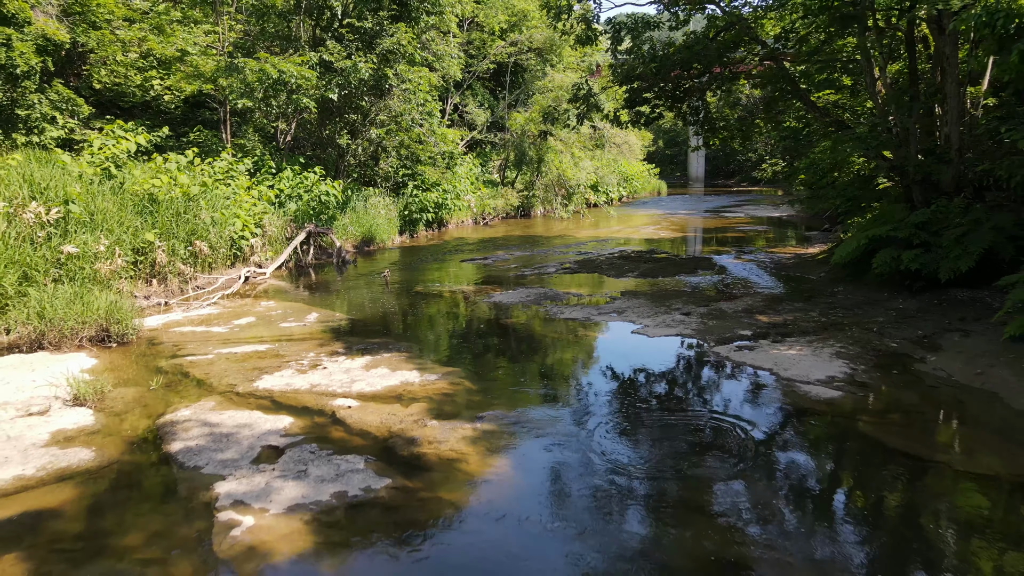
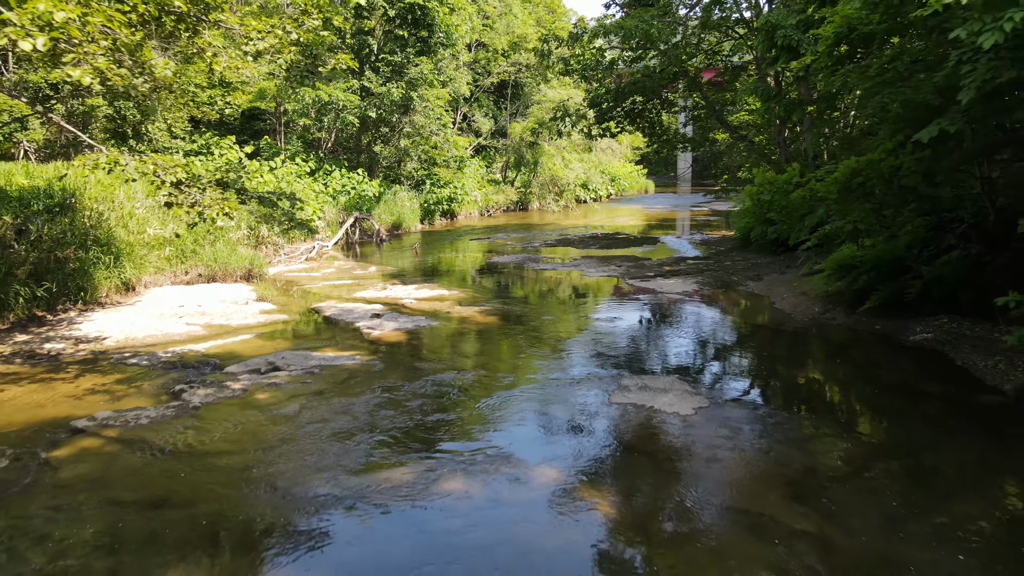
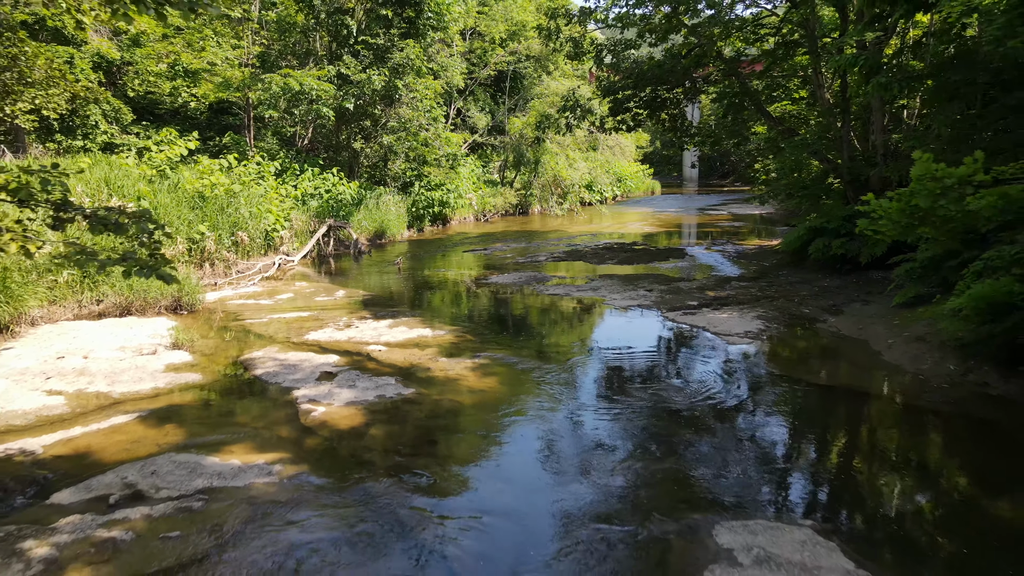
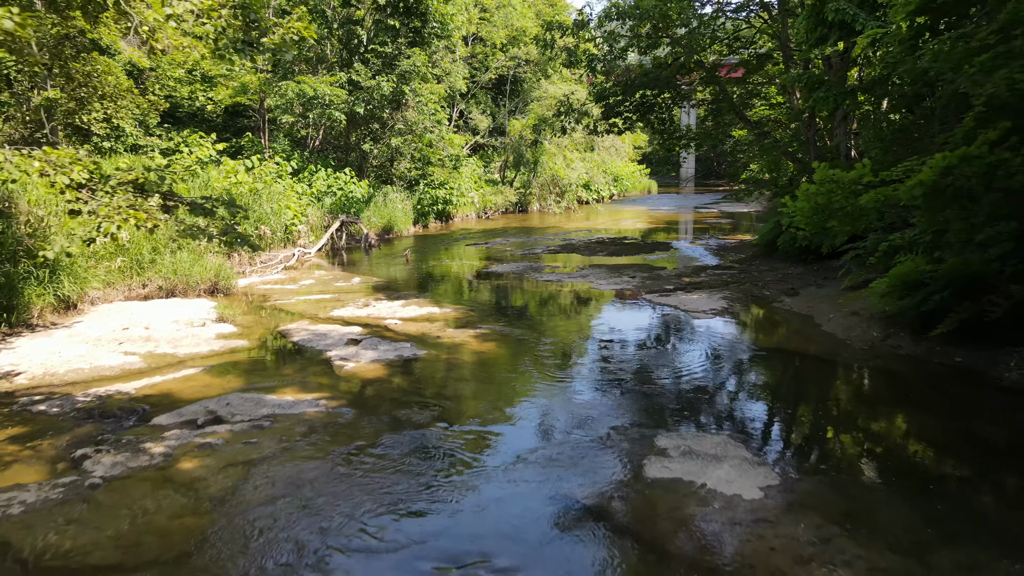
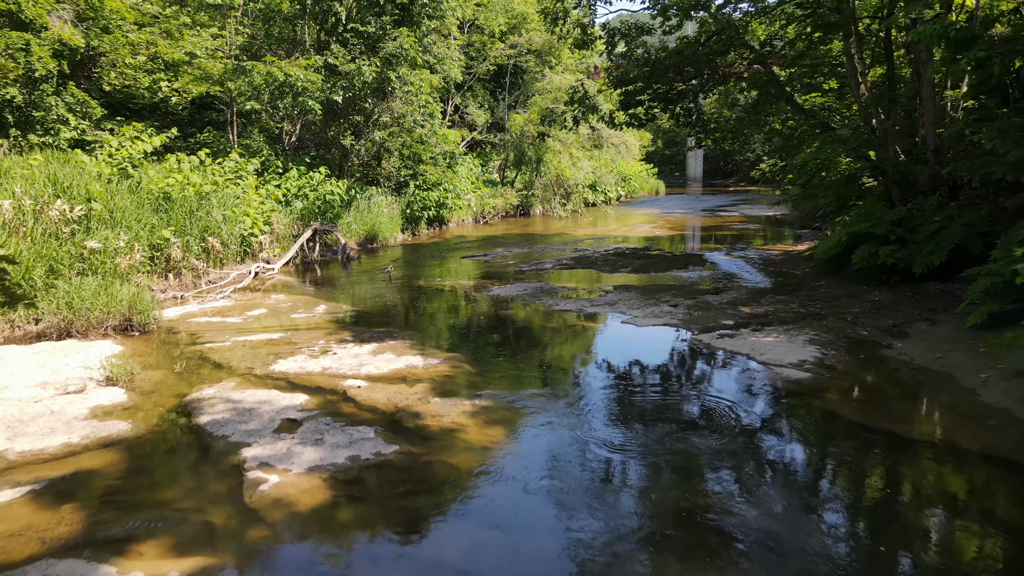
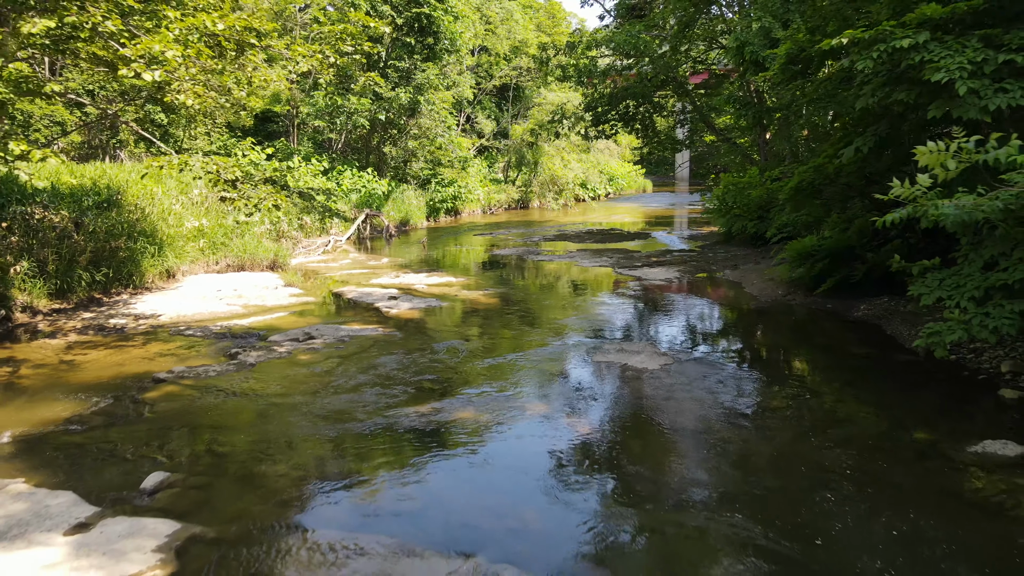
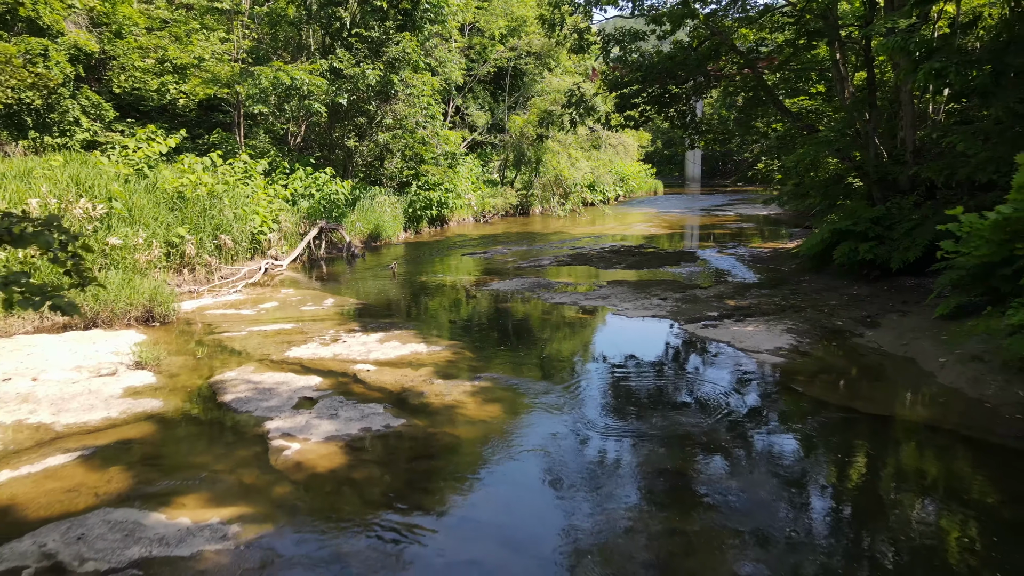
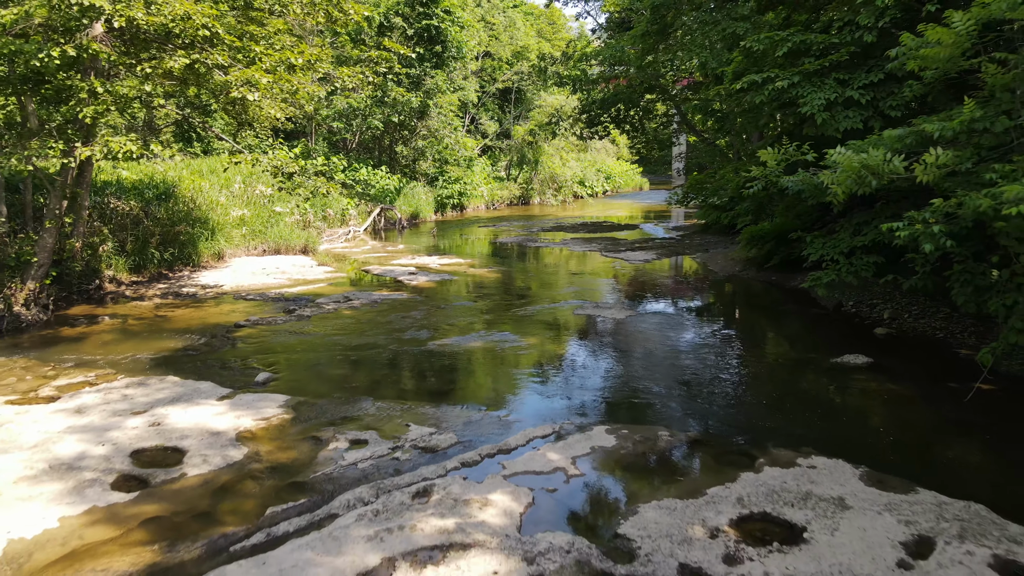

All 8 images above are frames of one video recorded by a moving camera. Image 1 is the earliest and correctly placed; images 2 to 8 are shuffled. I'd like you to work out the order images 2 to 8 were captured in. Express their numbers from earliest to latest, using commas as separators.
5, 7, 3, 4, 2, 6, 8
